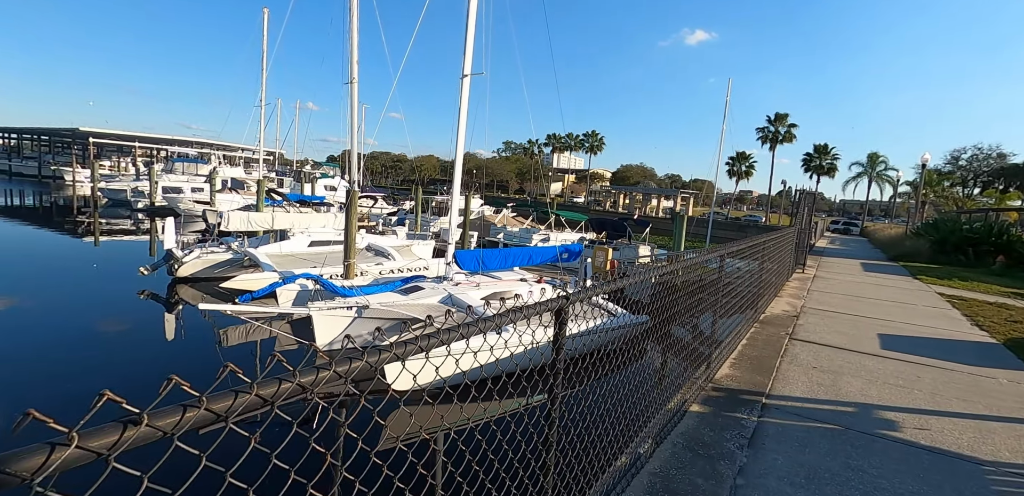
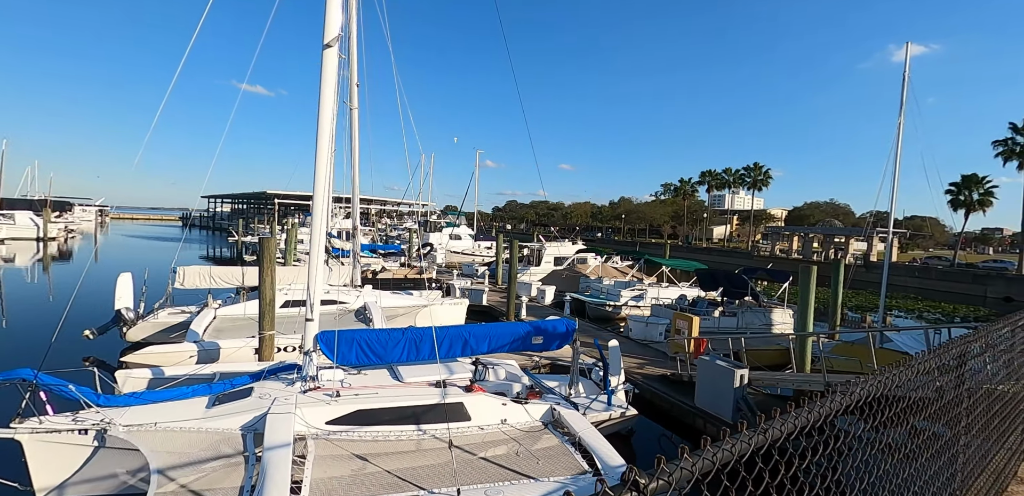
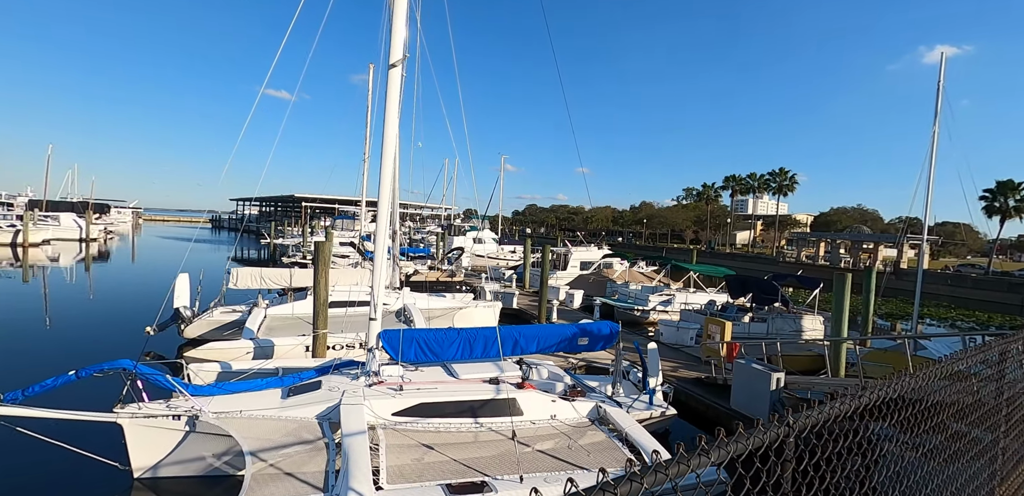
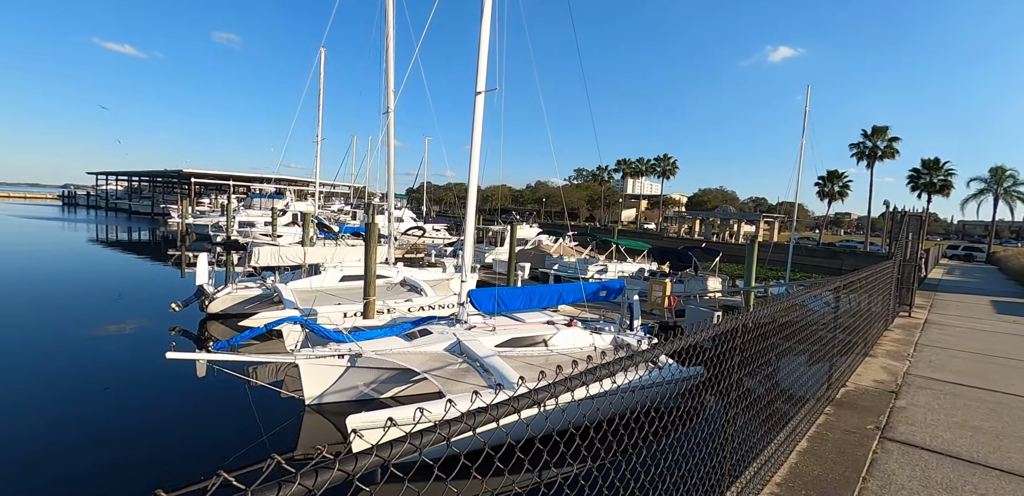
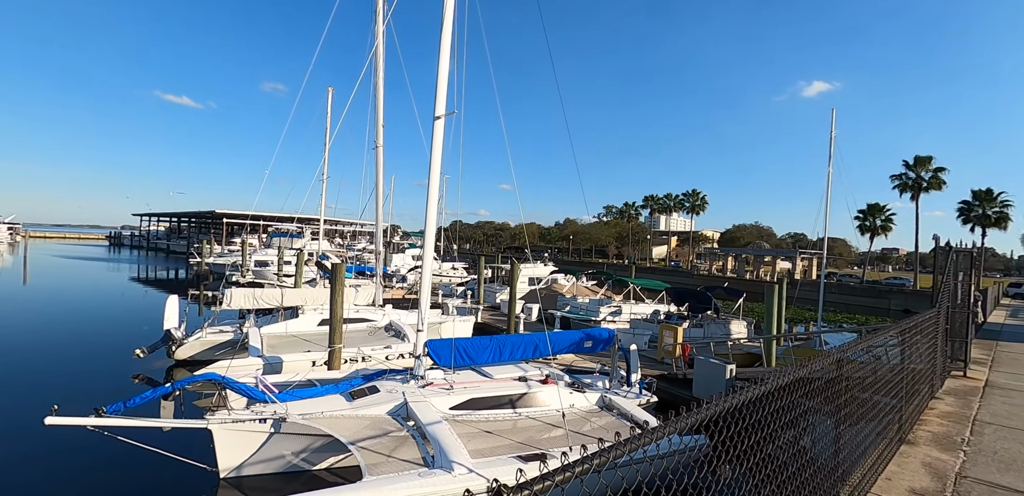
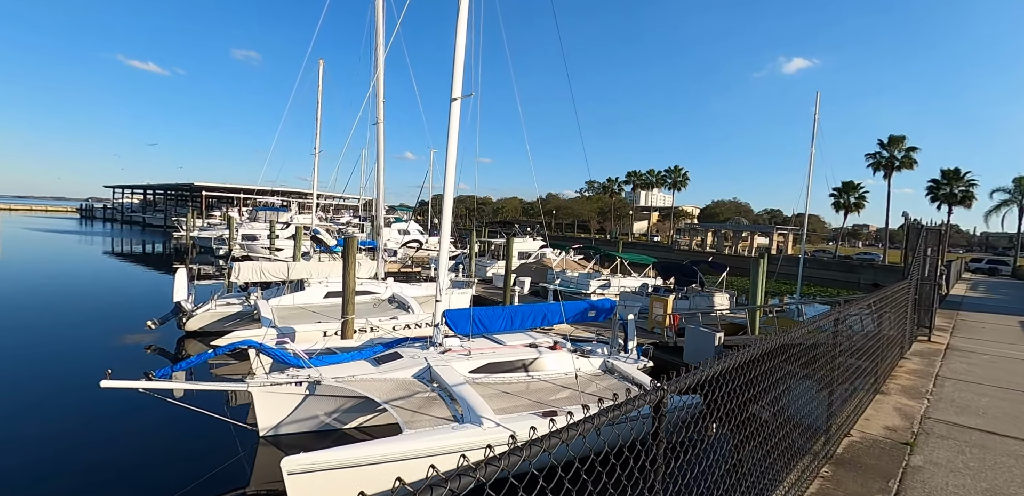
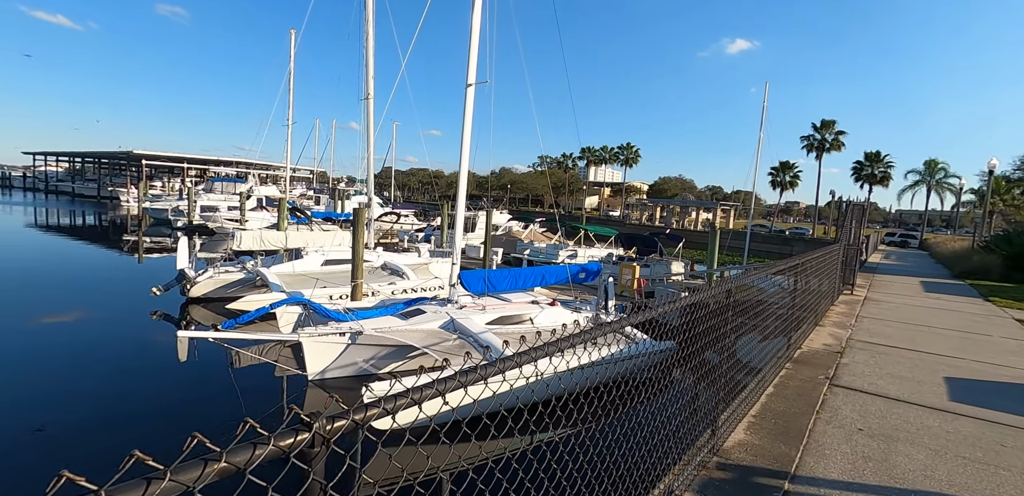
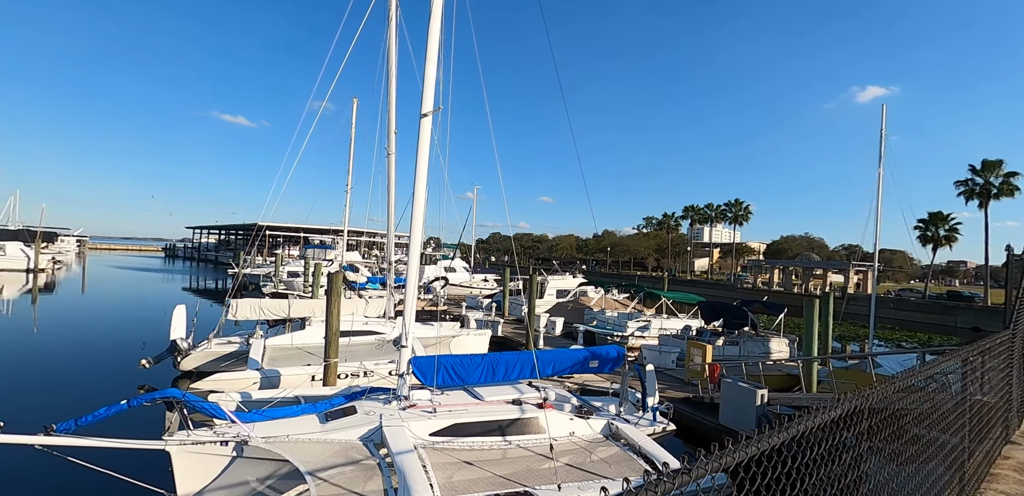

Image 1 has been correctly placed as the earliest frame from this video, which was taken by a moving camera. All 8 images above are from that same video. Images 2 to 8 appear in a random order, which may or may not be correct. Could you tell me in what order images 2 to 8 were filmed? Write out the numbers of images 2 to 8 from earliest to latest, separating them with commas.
7, 4, 6, 5, 8, 3, 2
